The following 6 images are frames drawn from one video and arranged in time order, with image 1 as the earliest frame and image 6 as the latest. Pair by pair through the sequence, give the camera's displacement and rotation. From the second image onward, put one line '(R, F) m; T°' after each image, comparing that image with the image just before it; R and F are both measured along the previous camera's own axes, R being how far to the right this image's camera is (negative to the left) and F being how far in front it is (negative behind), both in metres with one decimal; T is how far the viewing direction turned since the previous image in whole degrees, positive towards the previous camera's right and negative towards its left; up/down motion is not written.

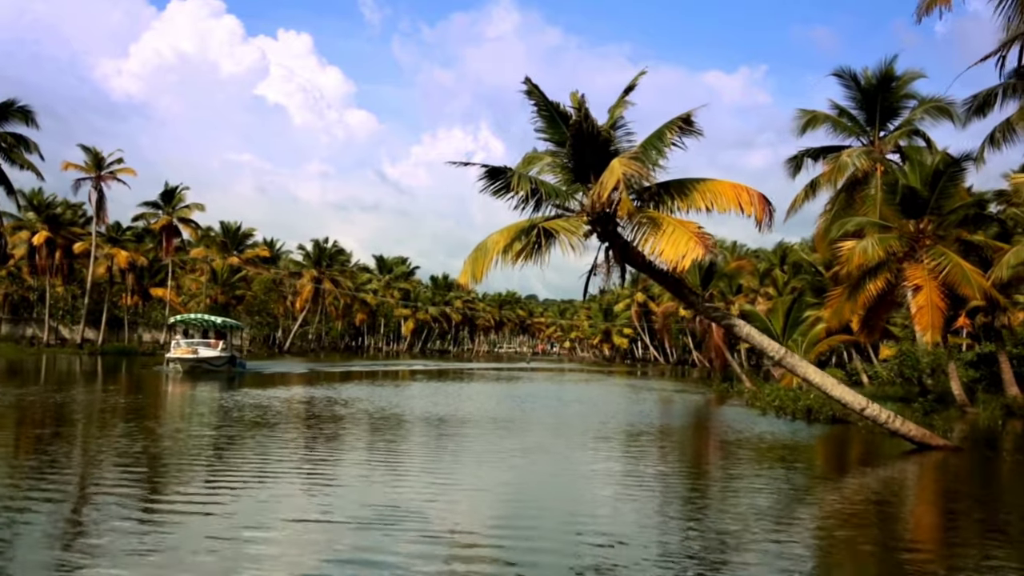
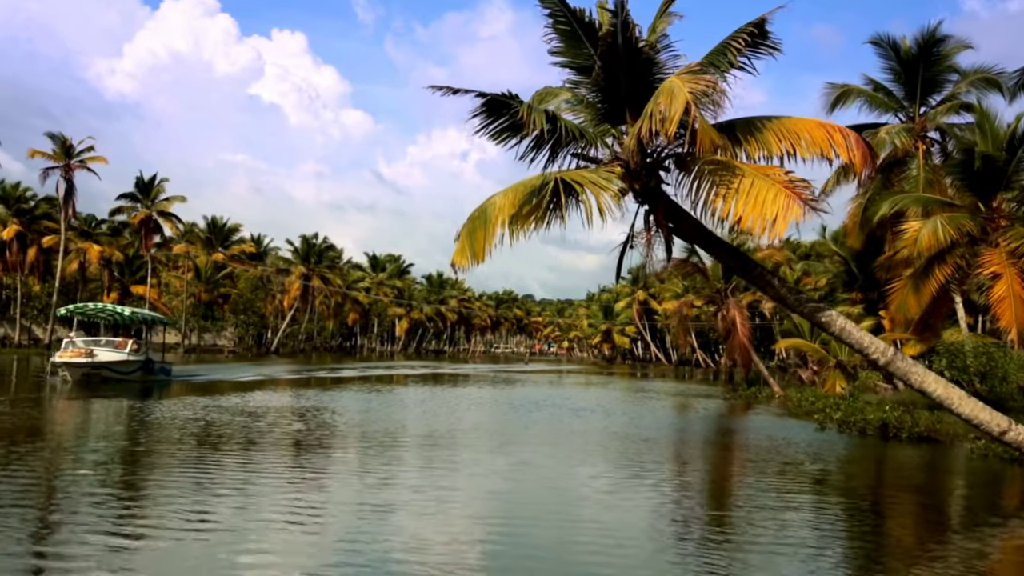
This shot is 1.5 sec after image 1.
(-0.1, +3.0) m; 0°
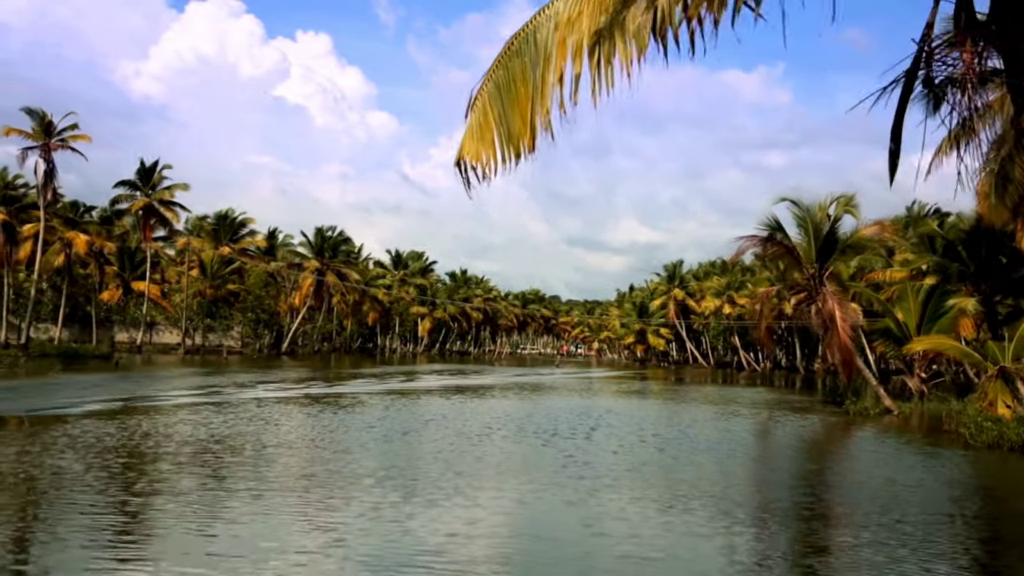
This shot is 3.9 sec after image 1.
(-0.3, +5.2) m; -2°
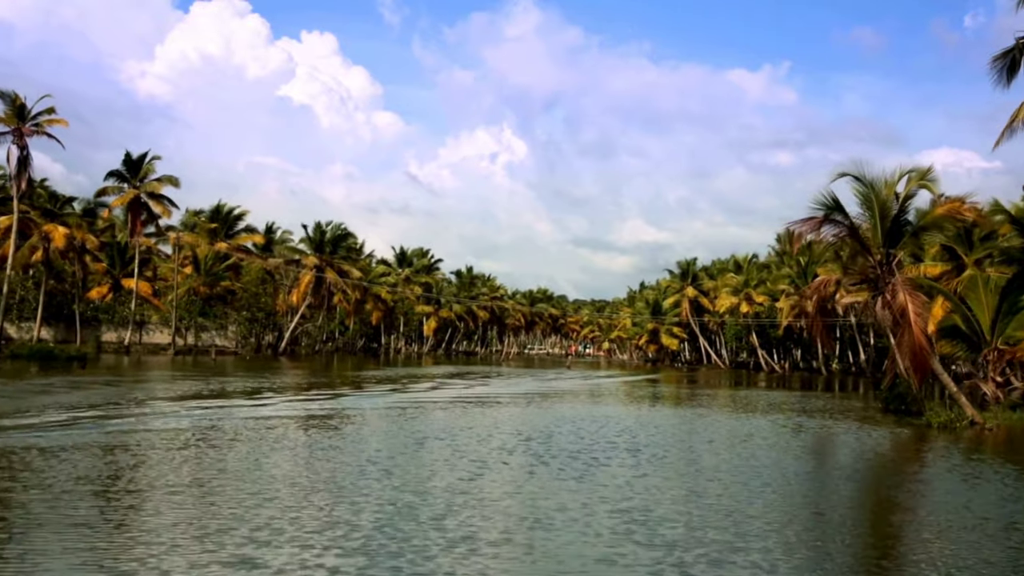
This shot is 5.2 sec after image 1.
(-0.2, +3.0) m; 0°
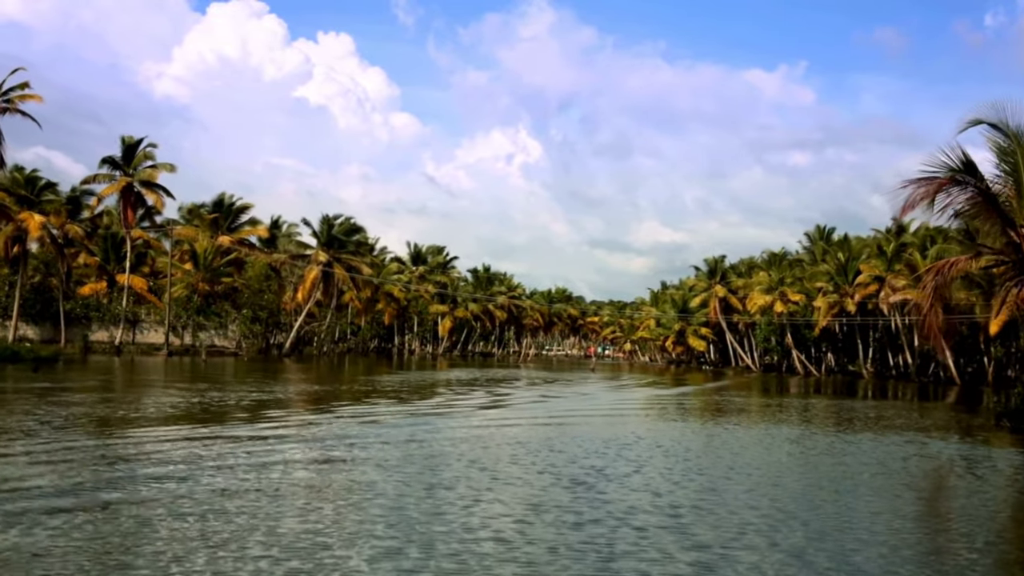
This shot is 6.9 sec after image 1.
(-0.3, +3.9) m; -1°
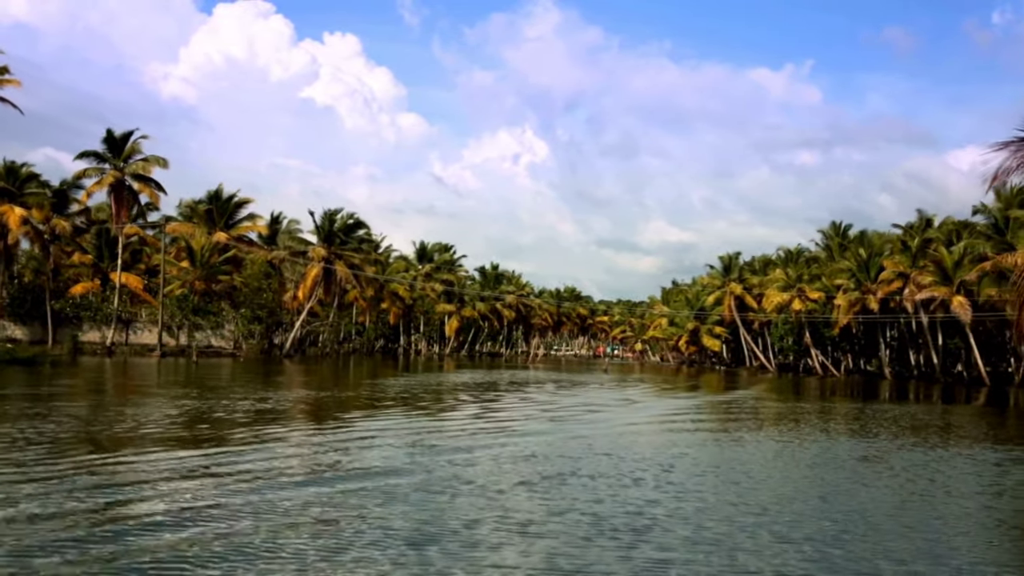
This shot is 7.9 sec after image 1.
(-0.1, +2.2) m; -1°
